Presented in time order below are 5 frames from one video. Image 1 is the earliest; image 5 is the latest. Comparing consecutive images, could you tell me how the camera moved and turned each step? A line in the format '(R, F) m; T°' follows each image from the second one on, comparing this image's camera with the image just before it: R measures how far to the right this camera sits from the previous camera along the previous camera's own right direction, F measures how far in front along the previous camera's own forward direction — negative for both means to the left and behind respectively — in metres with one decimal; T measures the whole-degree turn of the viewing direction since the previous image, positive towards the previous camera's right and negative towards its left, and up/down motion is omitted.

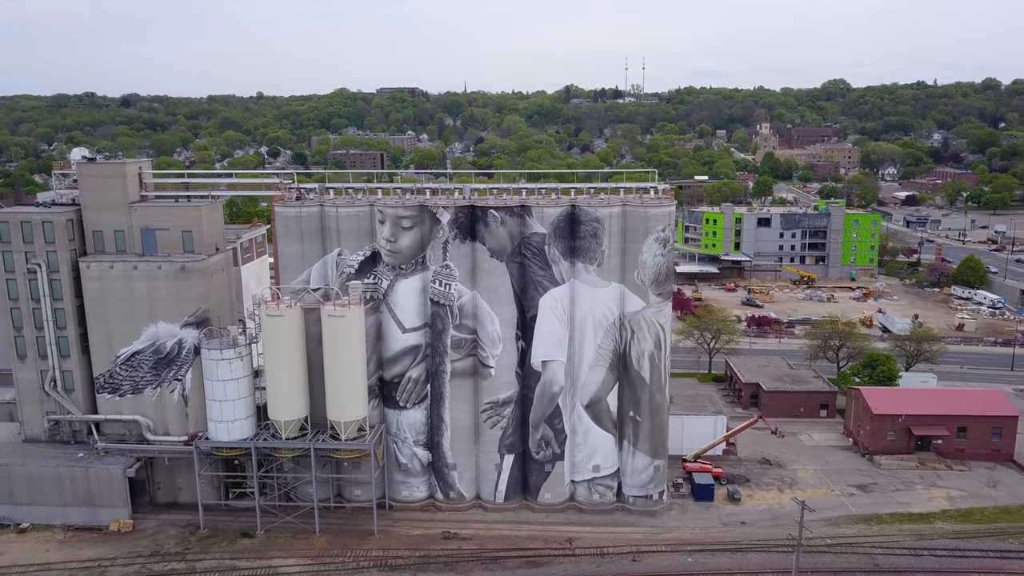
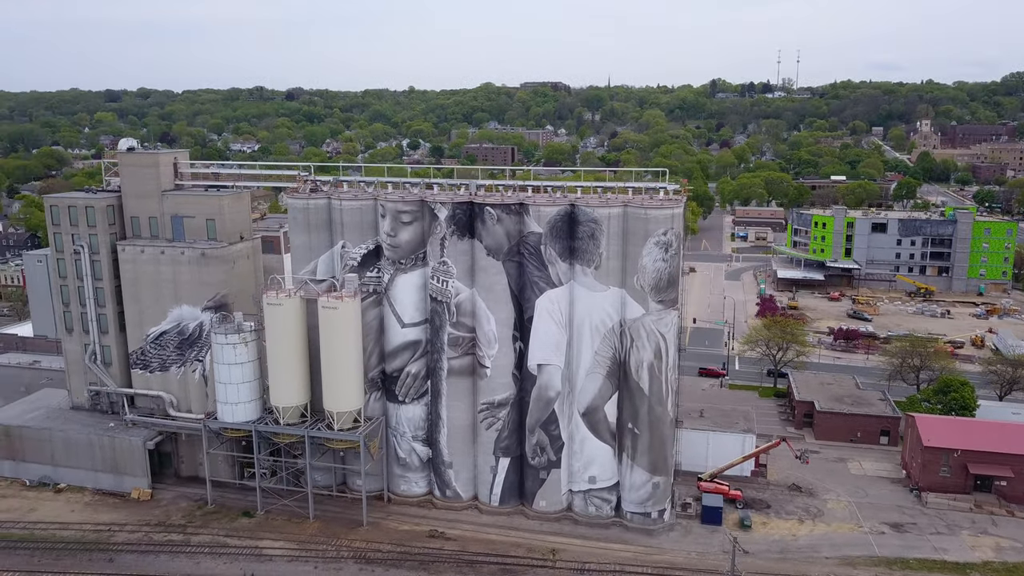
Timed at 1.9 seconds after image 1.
(+5.8, +1.4) m; -10°
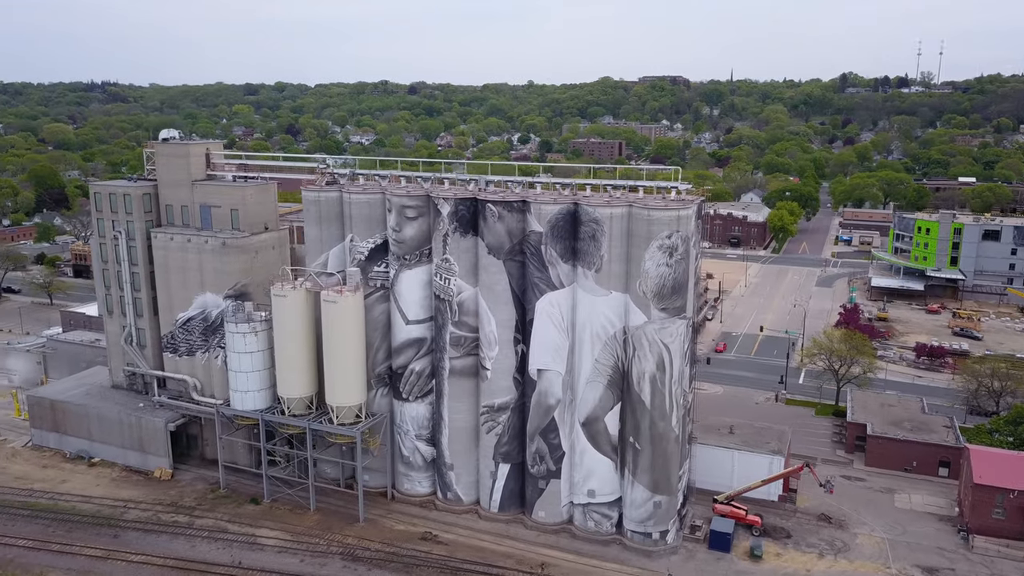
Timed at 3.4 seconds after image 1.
(+4.4, +1.5) m; -8°
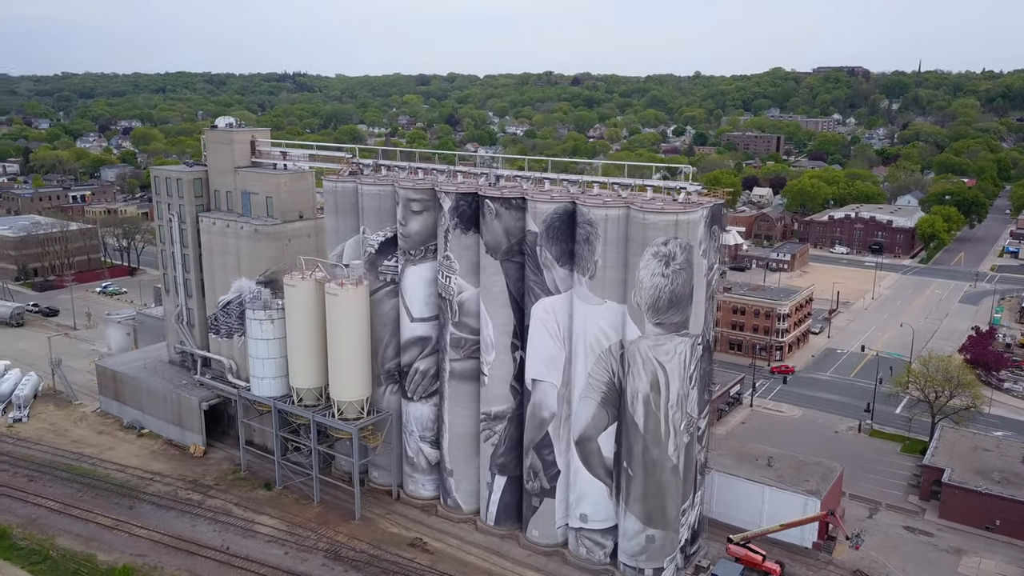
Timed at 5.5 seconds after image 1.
(+5.8, +2.5) m; -12°
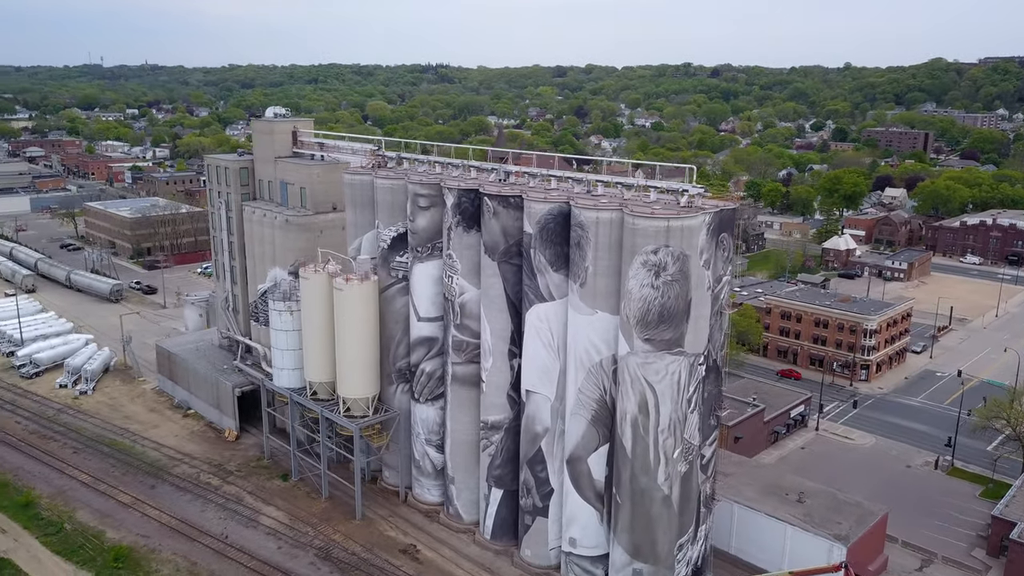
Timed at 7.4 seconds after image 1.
(+4.5, +2.1) m; -9°
